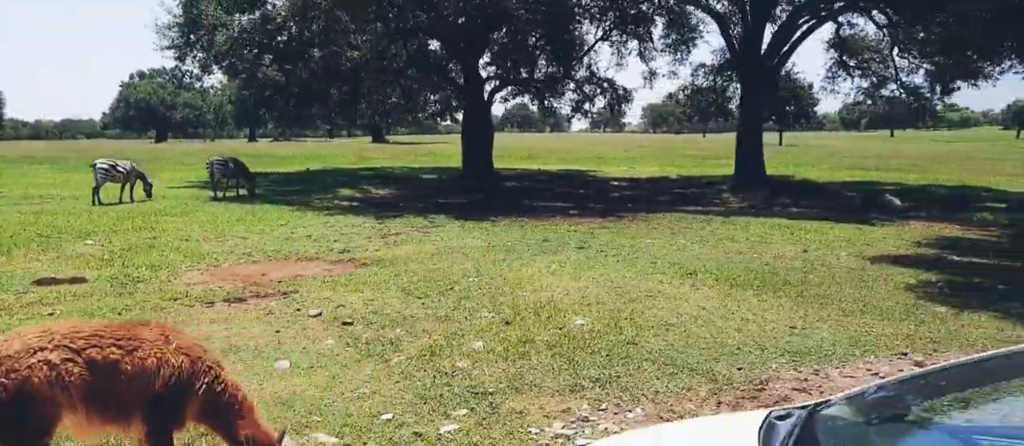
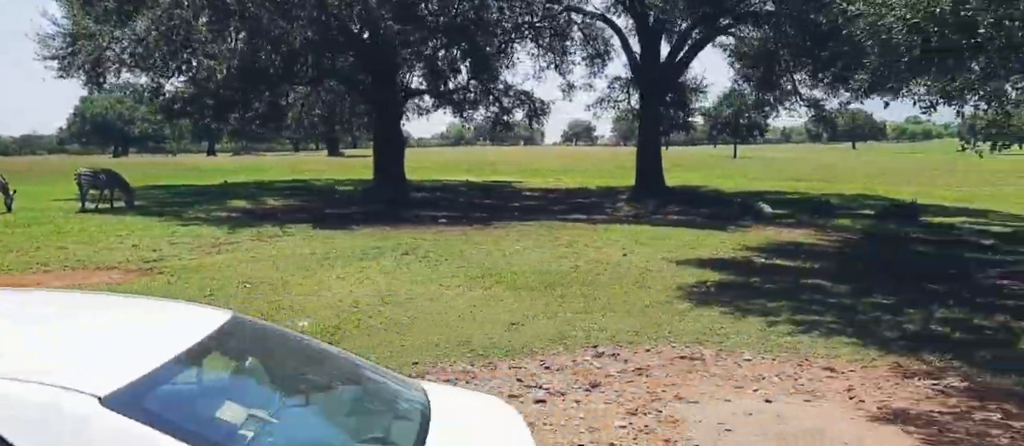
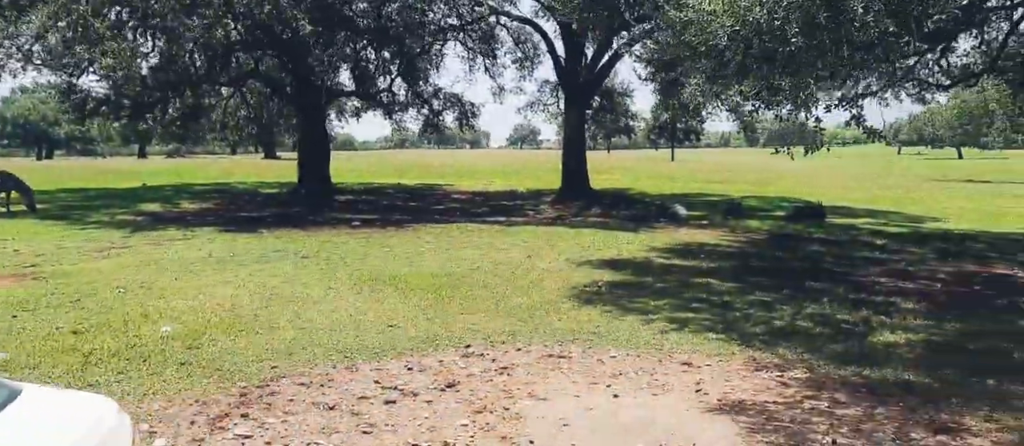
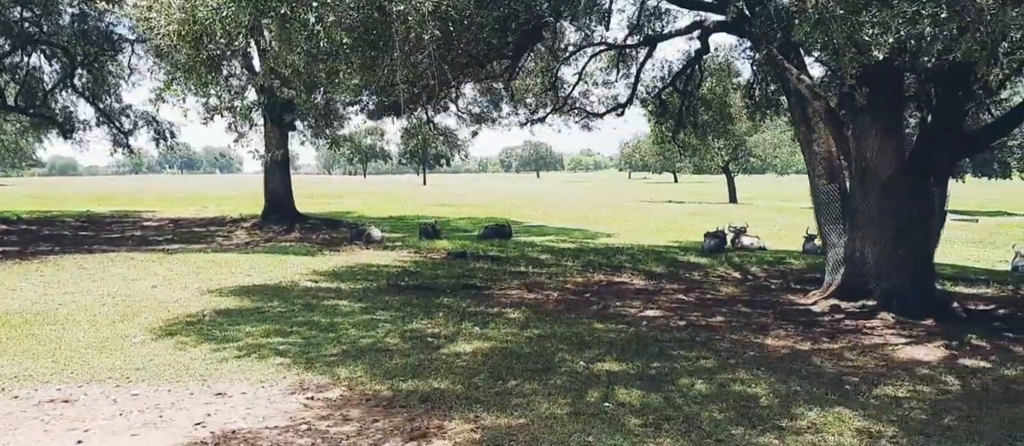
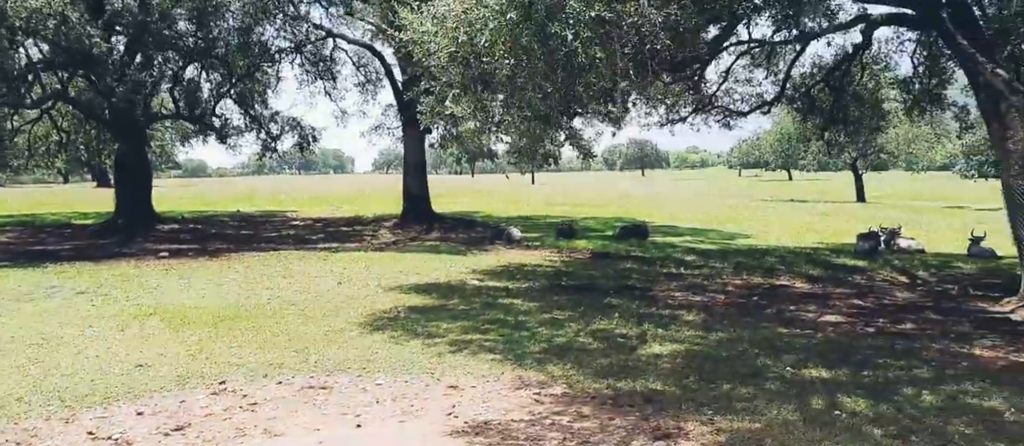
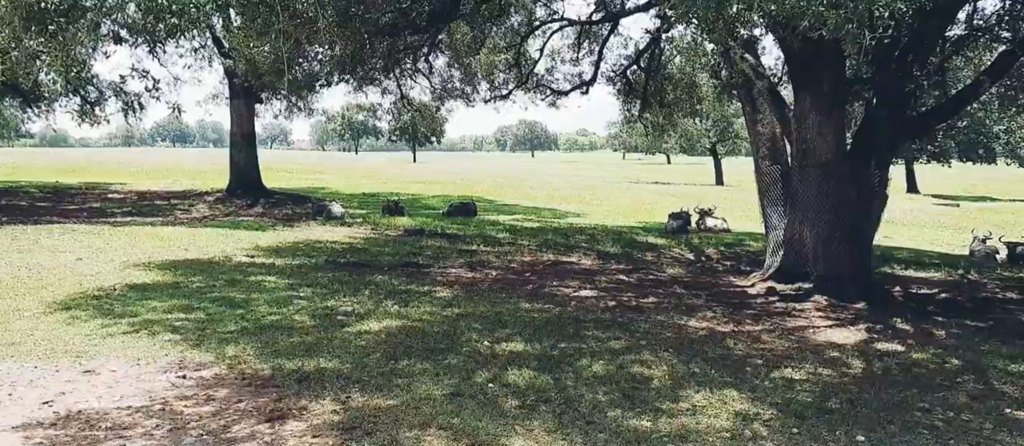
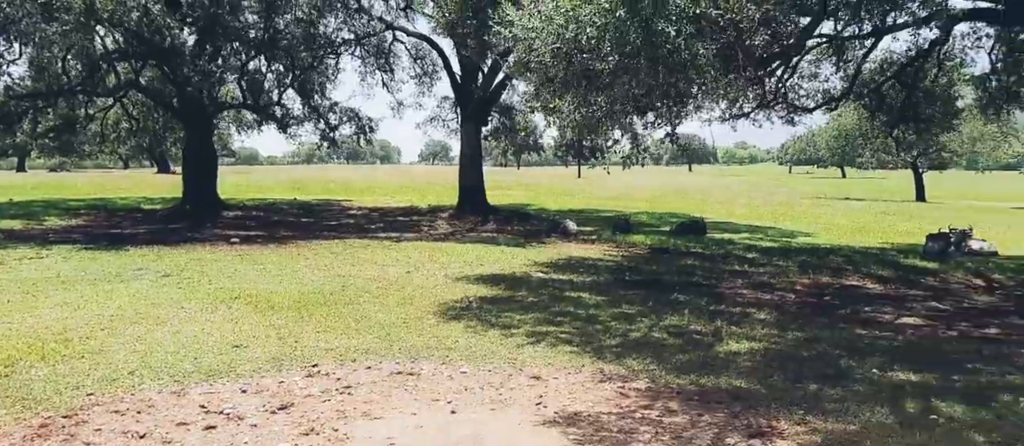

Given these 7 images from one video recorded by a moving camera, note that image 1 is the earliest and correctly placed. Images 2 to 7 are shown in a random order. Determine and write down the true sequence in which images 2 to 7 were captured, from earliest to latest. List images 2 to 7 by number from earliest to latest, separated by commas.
2, 3, 7, 5, 4, 6
